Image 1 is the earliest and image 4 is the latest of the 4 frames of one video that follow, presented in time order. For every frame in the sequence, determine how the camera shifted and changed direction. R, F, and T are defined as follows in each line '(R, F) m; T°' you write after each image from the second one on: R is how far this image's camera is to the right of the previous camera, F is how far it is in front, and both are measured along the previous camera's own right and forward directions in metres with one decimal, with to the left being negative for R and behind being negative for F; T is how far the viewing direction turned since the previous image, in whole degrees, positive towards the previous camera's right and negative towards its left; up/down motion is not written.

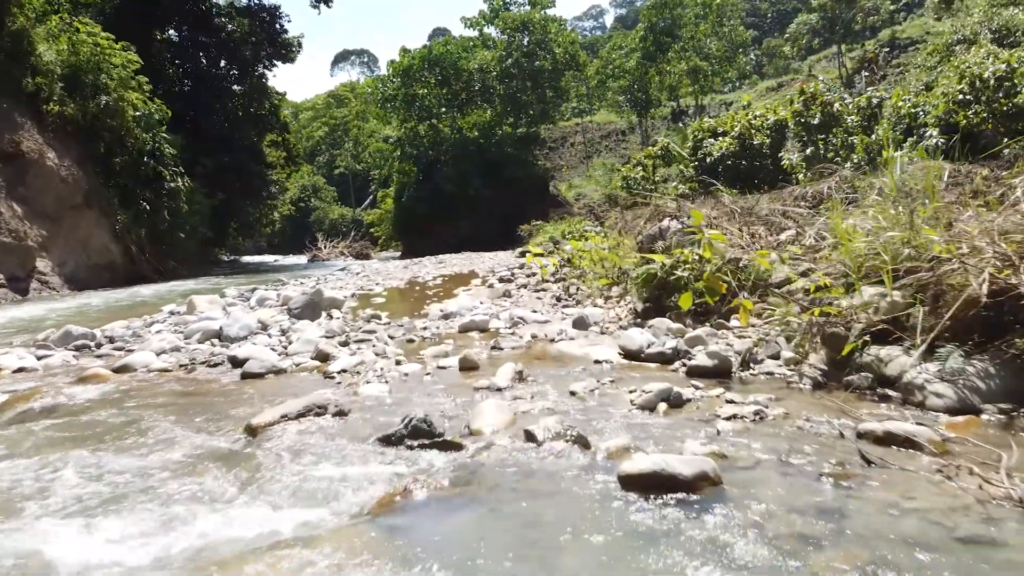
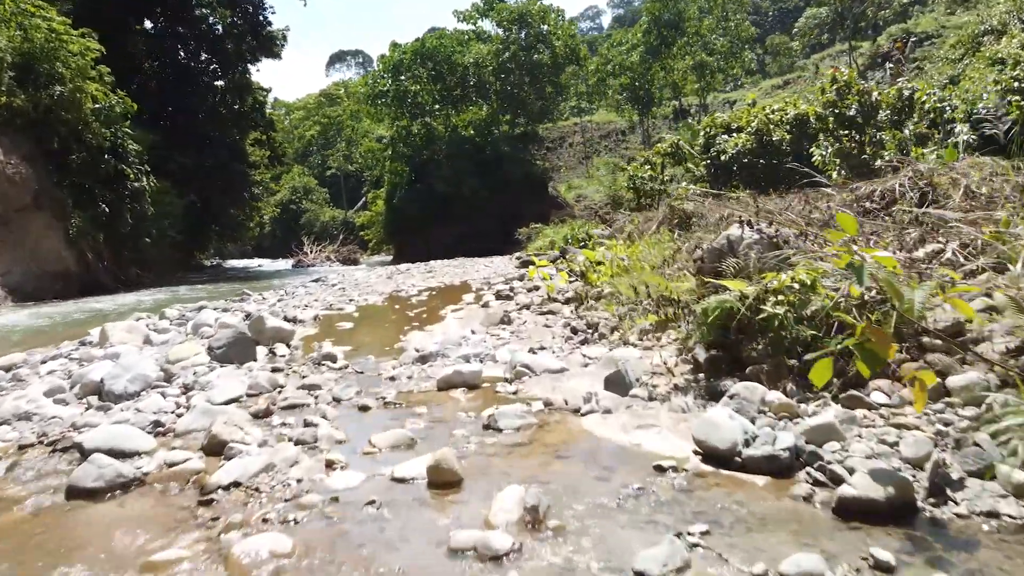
(0.0, +1.2) m; 0°
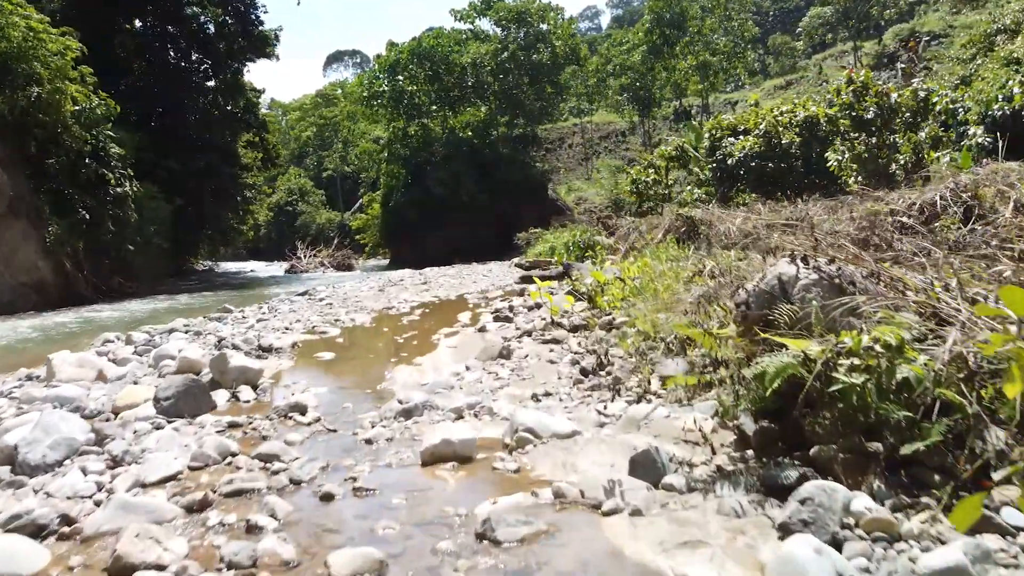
(0.0, +0.5) m; 0°
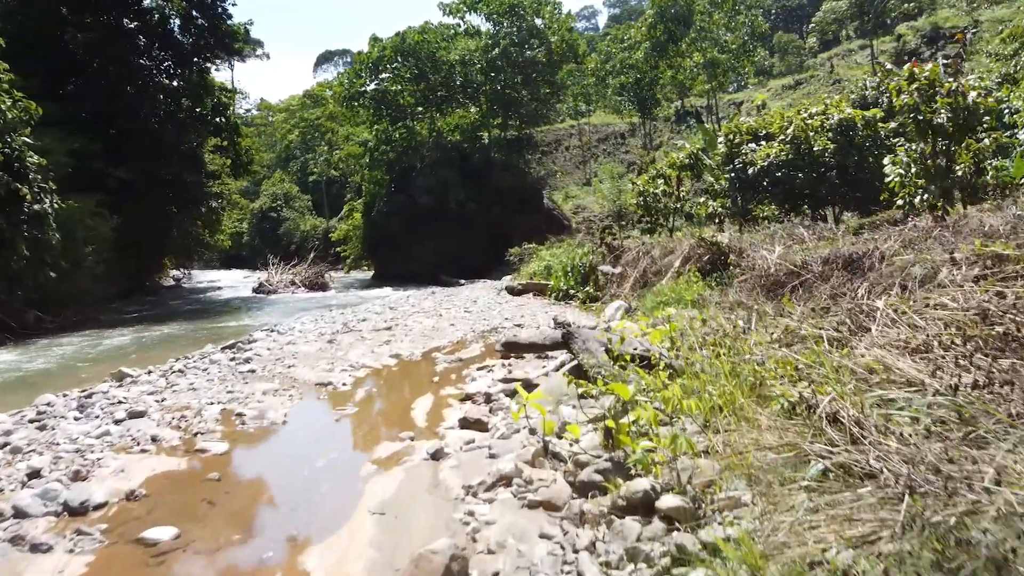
(+0.1, +1.8) m; 0°
